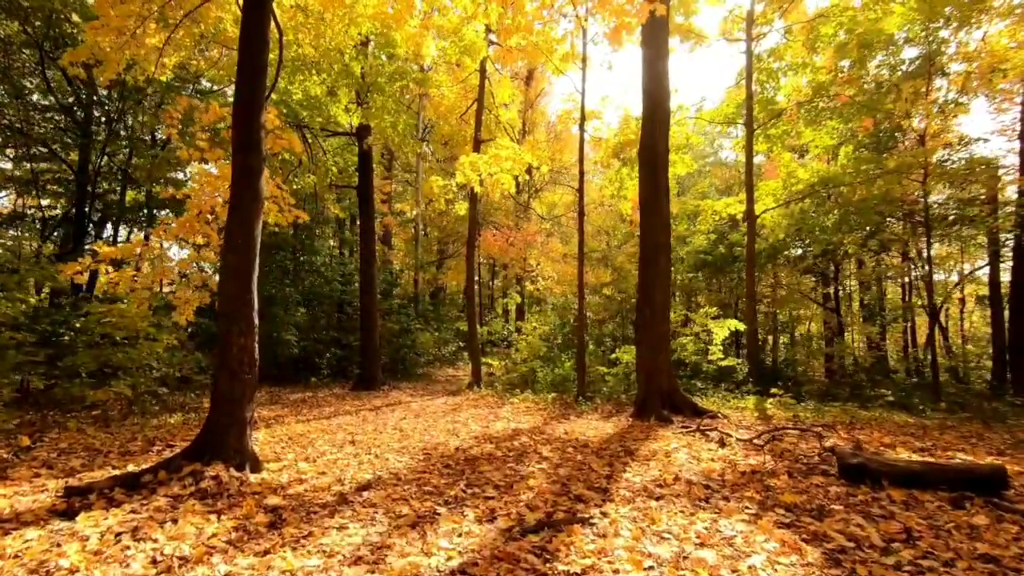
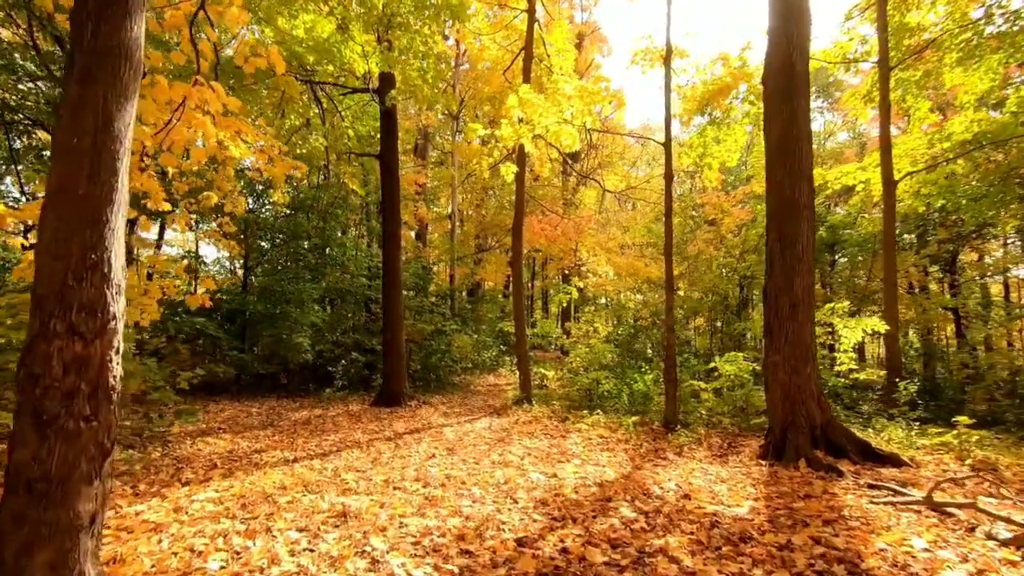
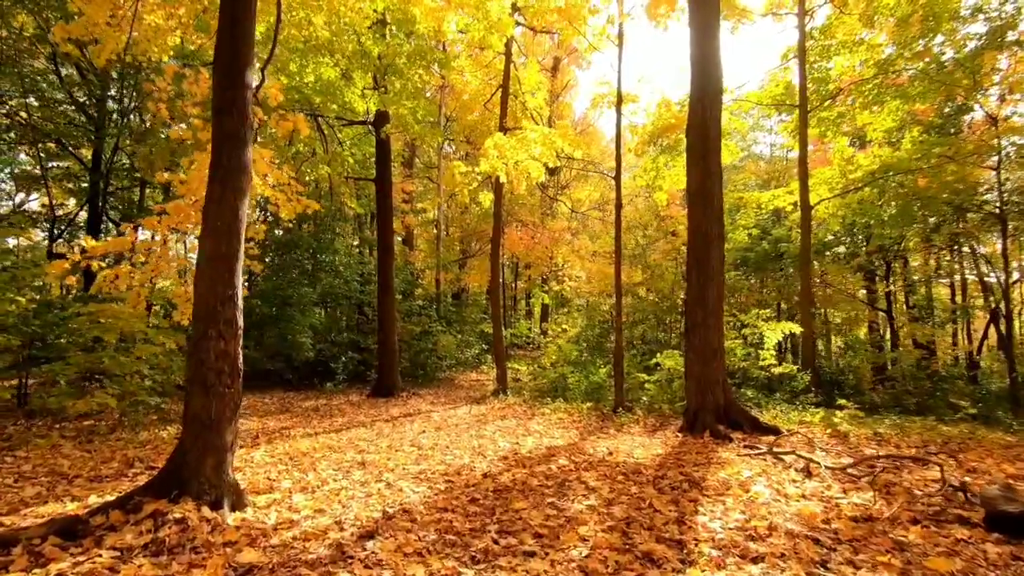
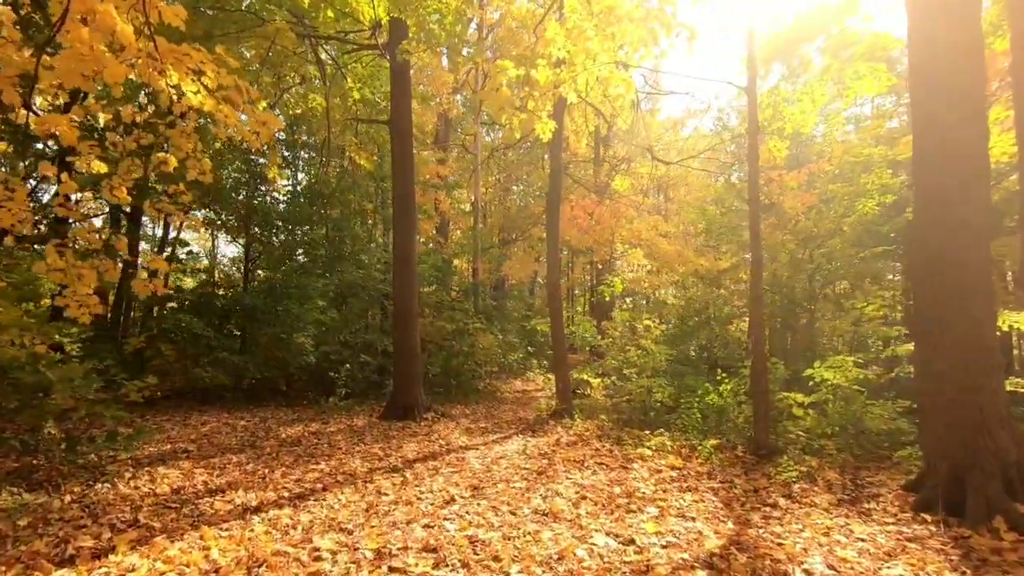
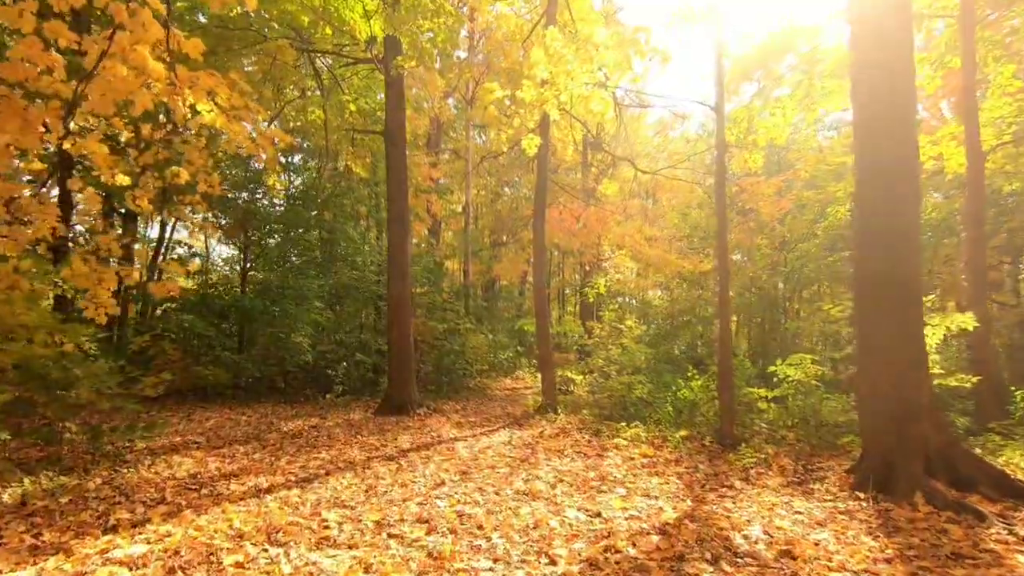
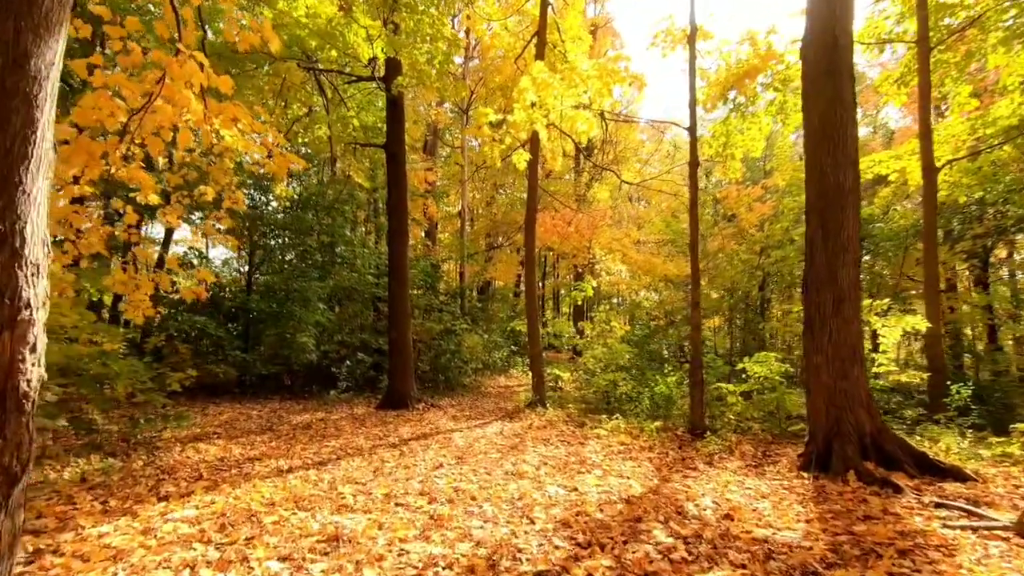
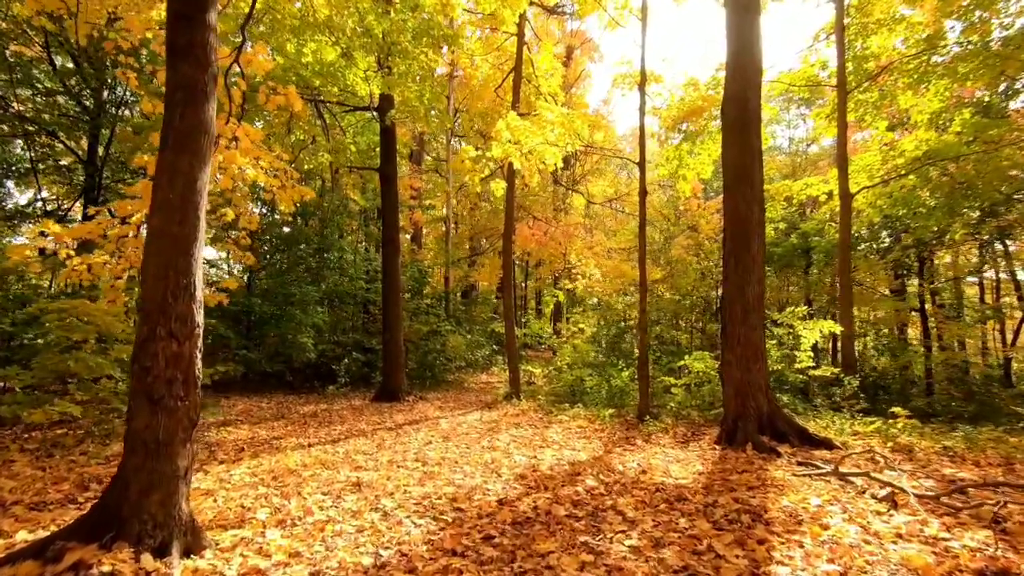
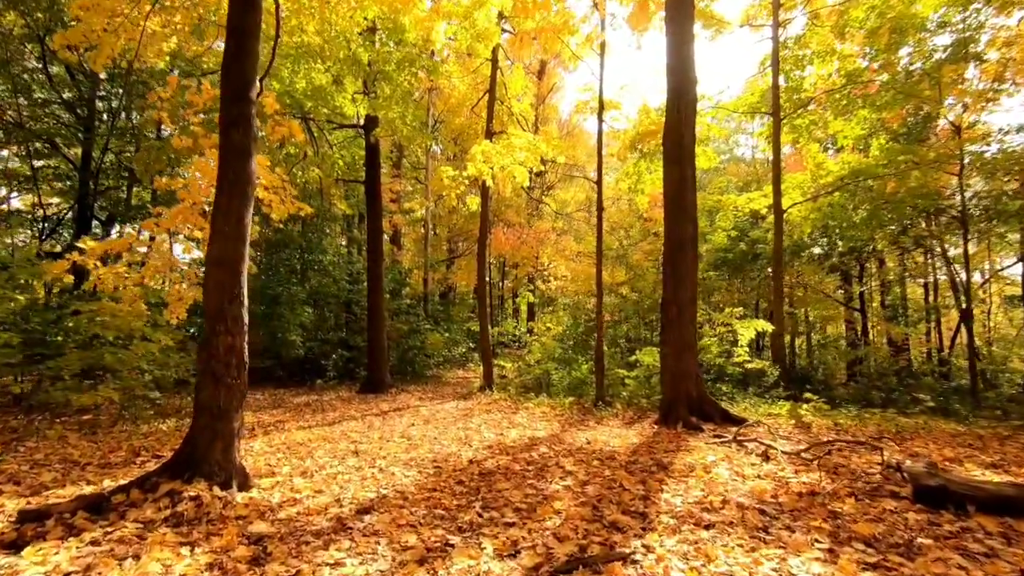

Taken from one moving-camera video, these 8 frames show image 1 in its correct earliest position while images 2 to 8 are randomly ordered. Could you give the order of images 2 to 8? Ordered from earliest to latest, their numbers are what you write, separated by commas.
8, 3, 7, 2, 6, 5, 4
